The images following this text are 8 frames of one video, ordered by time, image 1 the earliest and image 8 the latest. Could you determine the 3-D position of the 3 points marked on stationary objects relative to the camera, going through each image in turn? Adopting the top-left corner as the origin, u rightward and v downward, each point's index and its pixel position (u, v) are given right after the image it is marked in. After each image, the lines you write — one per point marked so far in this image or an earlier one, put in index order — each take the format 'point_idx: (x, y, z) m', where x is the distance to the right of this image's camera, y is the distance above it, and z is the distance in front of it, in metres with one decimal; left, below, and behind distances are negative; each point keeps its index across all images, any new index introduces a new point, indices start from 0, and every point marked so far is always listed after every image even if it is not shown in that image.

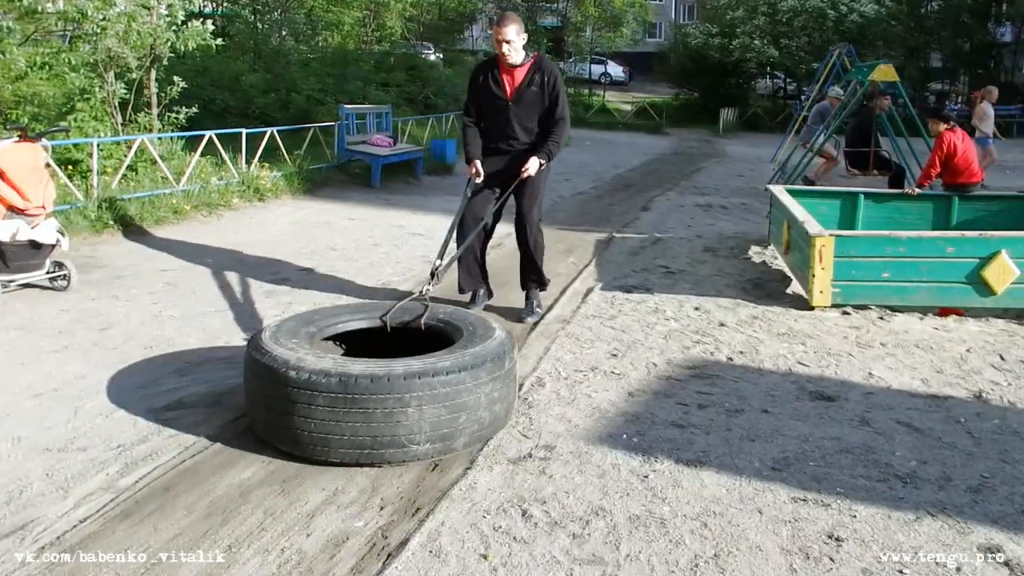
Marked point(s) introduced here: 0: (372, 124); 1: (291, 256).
0: (-1.9, +2.2, +12.2) m
1: (-1.7, +0.2, +6.8) m
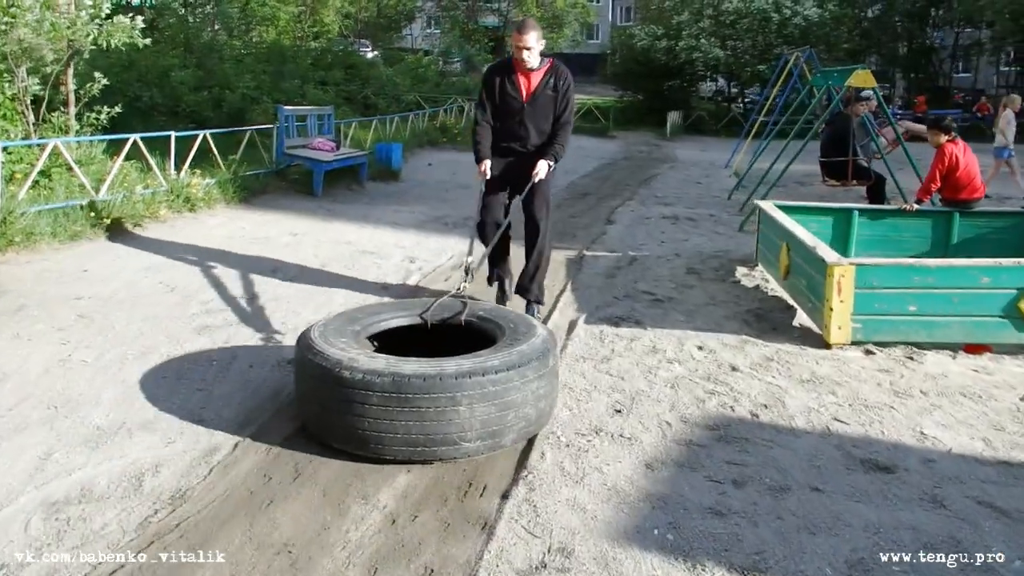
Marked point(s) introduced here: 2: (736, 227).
0: (-2.5, +2.0, +11.3) m
1: (-1.9, 0.0, +5.9) m
2: (+2.2, +0.6, +8.7) m
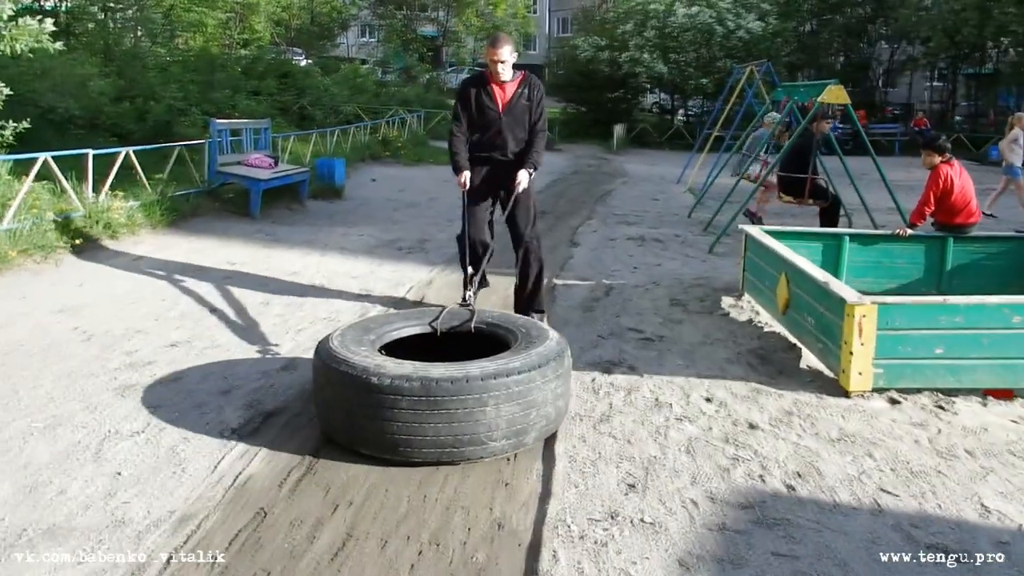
0: (-3.1, +1.7, +10.5) m
1: (-2.1, -0.2, +5.2) m
2: (+1.8, +0.3, +8.2) m
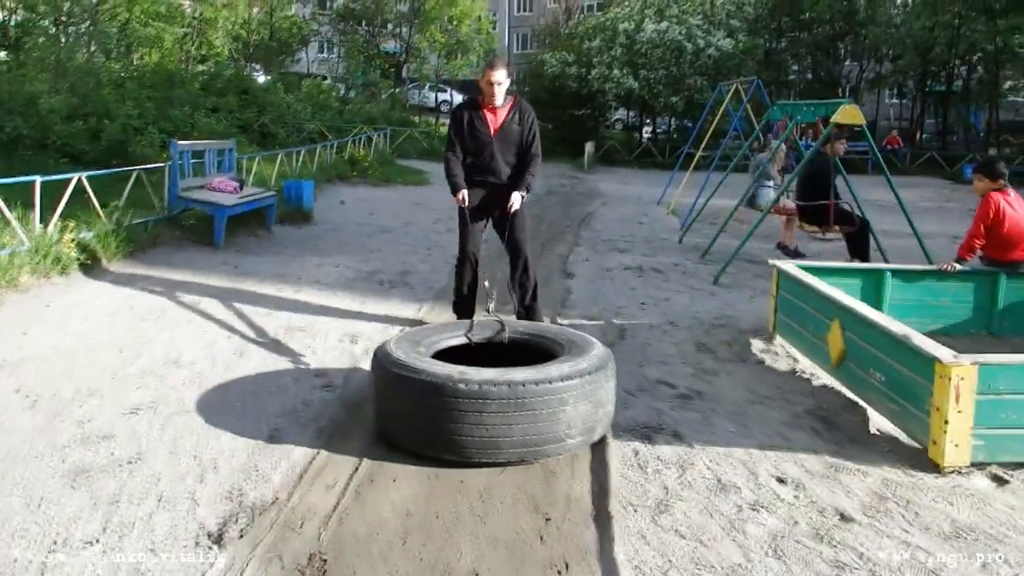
0: (-3.3, +1.3, +9.7) m
1: (-2.0, -0.5, +4.4) m
2: (+1.7, 0.0, +7.7) m
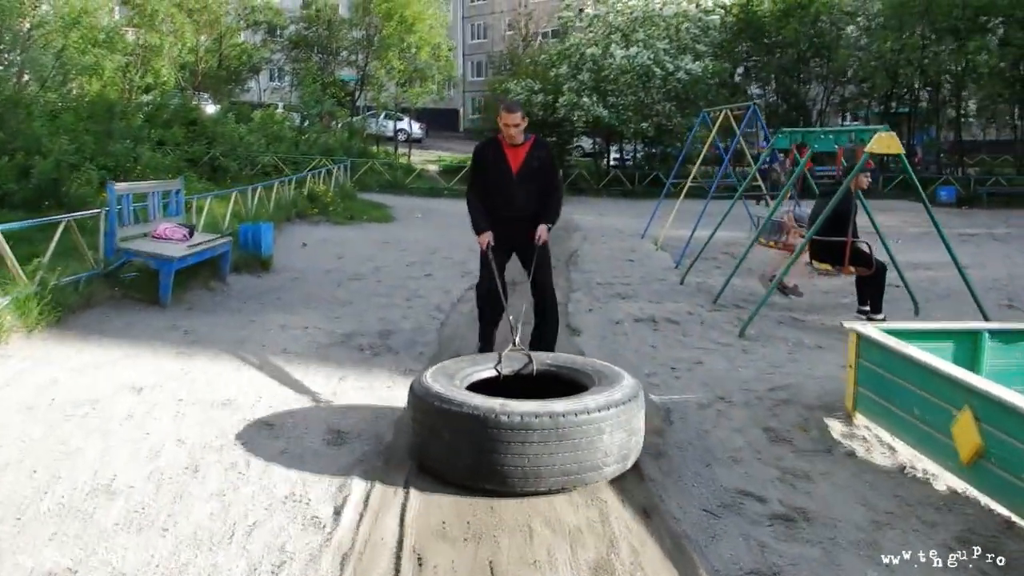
0: (-3.4, +0.8, +8.5) m
1: (-1.8, -0.9, +3.3) m
2: (+1.7, -0.4, +6.7) m
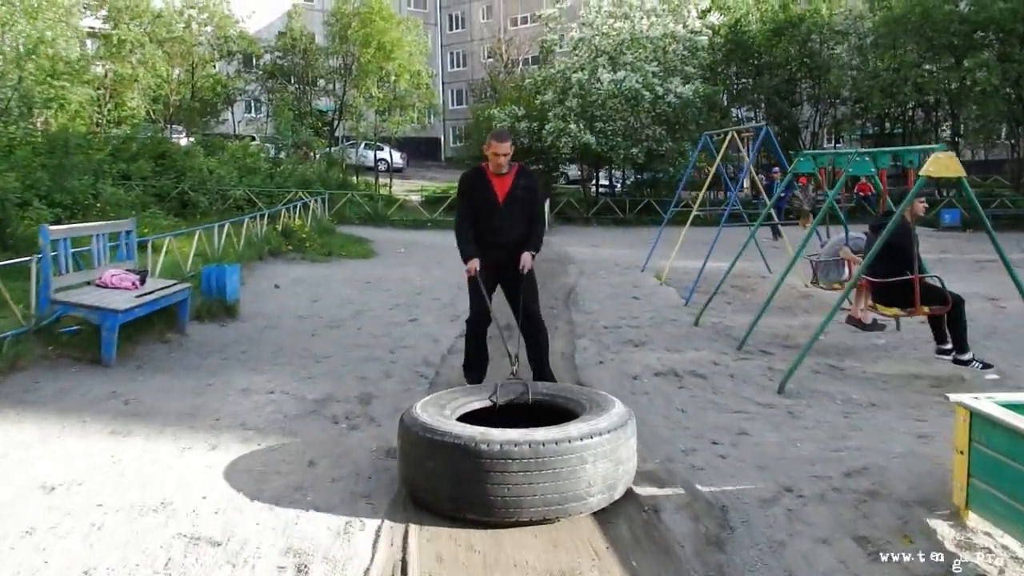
0: (-3.4, +0.3, +7.5) m
1: (-1.7, -1.1, +2.2) m
2: (+1.7, -0.7, +5.7) m
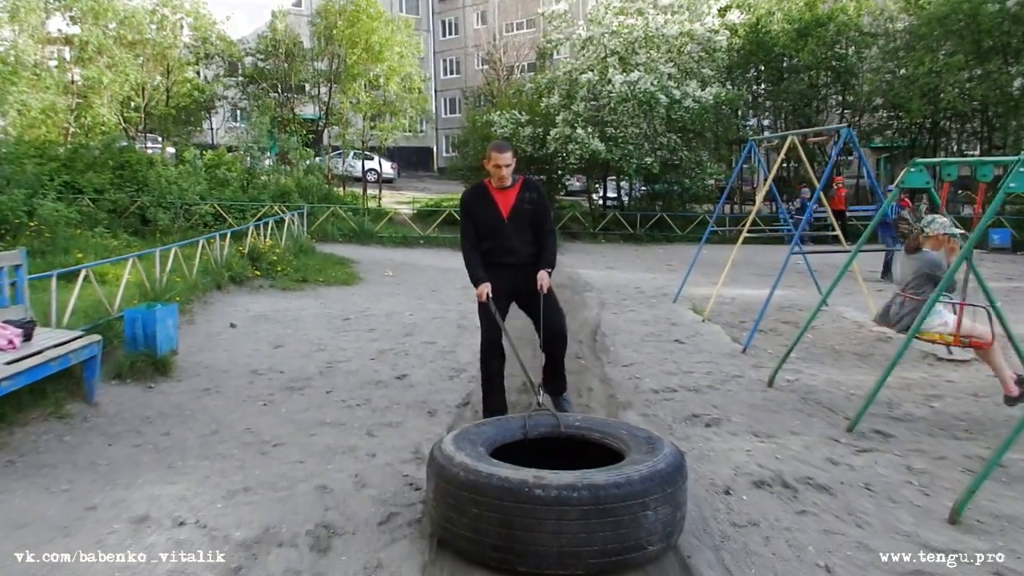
0: (-3.3, 0.0, +5.4) m
1: (-1.5, -1.4, +0.1) m
2: (+1.9, -1.0, +3.7) m
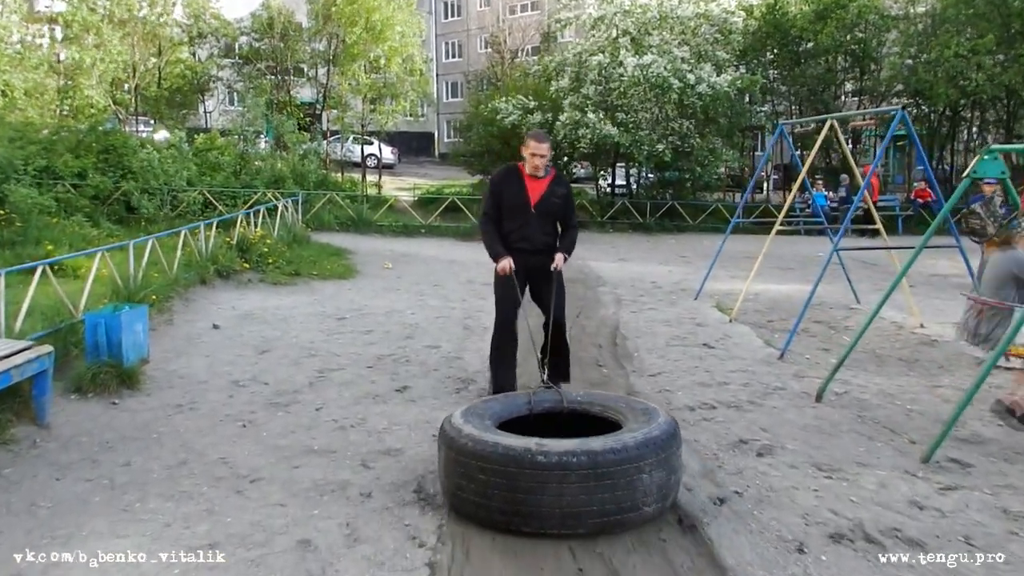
0: (-3.2, -0.1, +4.6) m
1: (-1.4, -1.5, -0.6) m
2: (+2.0, -1.1, +2.9) m
